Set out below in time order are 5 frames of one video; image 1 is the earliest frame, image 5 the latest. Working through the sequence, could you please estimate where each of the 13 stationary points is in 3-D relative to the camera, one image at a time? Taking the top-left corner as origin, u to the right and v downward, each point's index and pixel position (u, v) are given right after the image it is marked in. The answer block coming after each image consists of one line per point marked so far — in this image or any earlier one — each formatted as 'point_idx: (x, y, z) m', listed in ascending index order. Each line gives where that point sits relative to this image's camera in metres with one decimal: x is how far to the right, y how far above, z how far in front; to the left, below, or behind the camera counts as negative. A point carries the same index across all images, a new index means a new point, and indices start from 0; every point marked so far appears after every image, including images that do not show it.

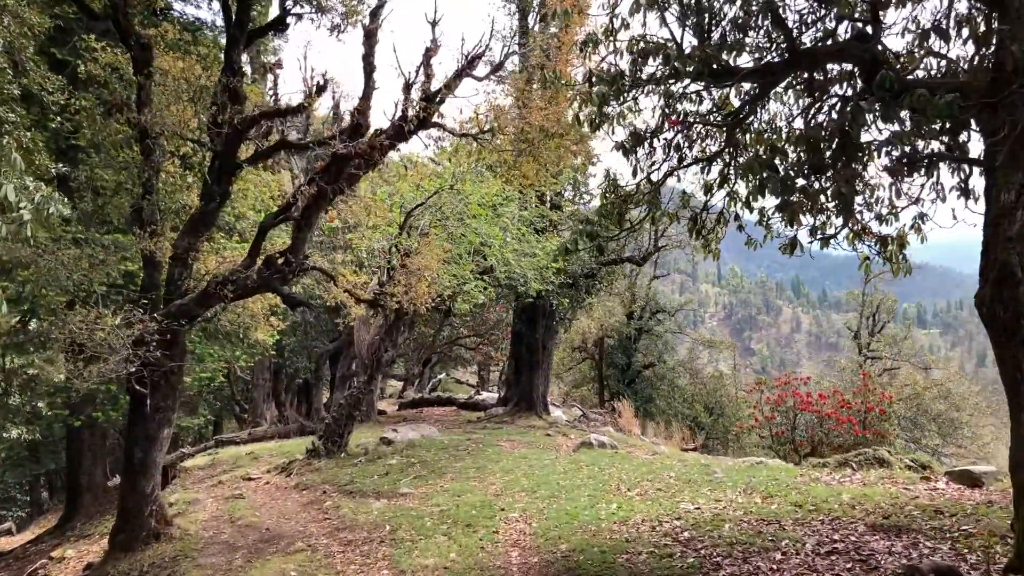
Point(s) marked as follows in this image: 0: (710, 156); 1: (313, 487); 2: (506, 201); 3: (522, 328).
0: (+1.4, +1.0, +6.6) m
1: (-2.4, -2.4, +11.0) m
2: (-0.1, +1.2, +12.7) m
3: (+0.2, -0.8, +18.0) m
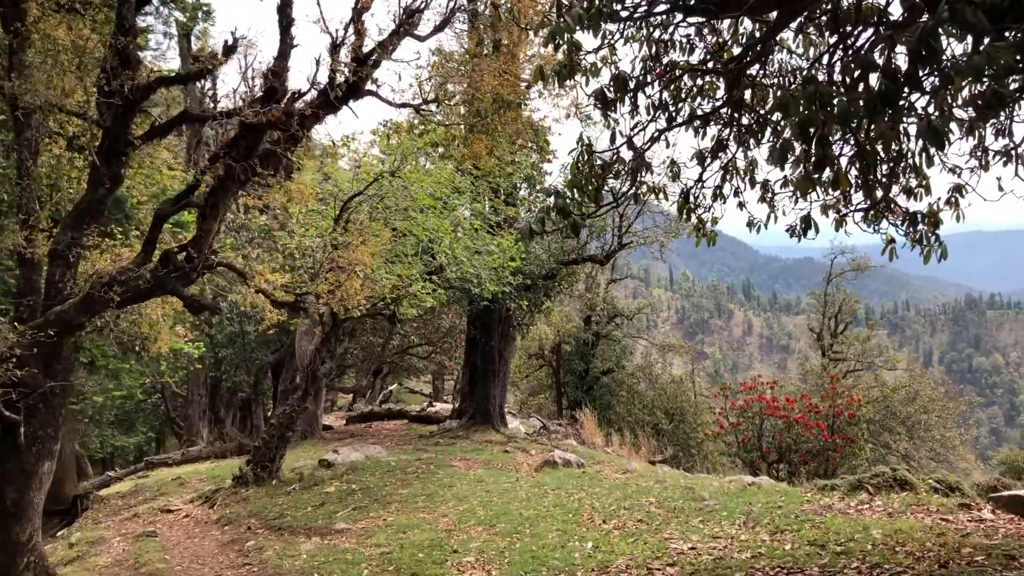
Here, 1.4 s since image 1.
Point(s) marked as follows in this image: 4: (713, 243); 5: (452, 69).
0: (+1.1, +1.0, +5.3) m
1: (-2.9, -2.4, +9.5) m
2: (-0.7, +1.2, +11.4) m
3: (-0.7, -0.9, +16.7) m
4: (+1.2, +0.3, +5.6) m
5: (-0.5, +1.8, +7.7) m
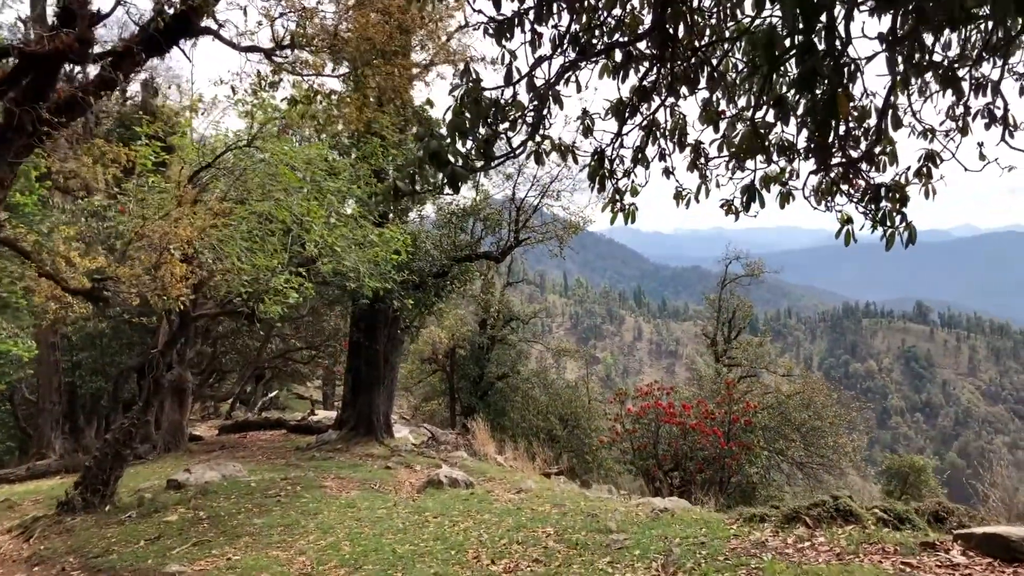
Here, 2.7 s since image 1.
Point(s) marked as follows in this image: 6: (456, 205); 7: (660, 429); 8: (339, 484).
0: (+0.5, +1.1, +4.1) m
1: (-4.0, -2.3, +7.8) m
2: (-2.0, +1.2, +10.0) m
3: (-2.6, -0.8, +15.2) m
4: (+0.6, +0.3, +4.4) m
5: (-1.4, +1.9, +6.3) m
6: (-0.9, +1.3, +14.0) m
7: (+2.8, -2.7, +17.8) m
8: (-2.0, -2.2, +10.4) m
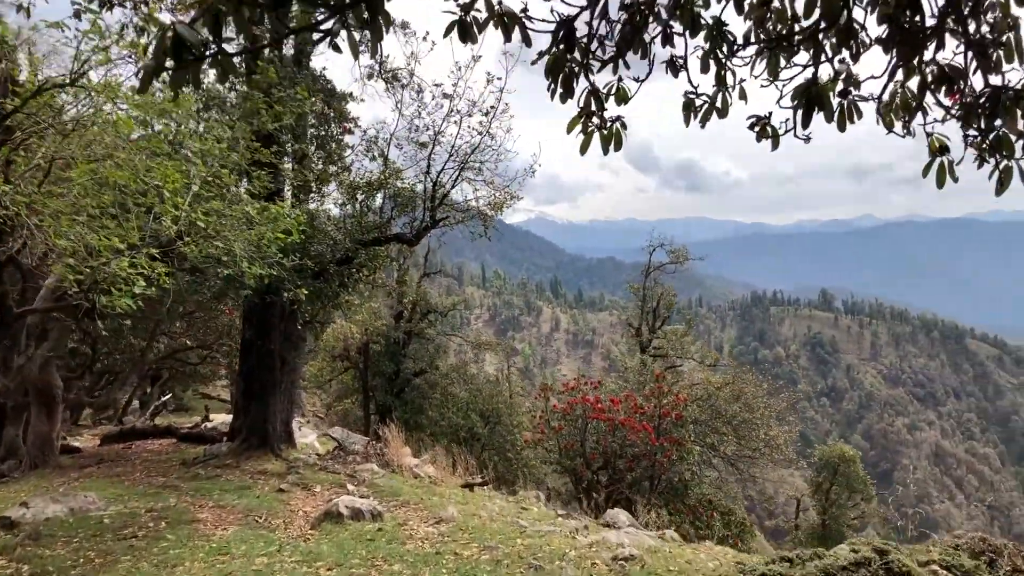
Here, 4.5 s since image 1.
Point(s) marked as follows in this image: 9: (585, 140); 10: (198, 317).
0: (+0.3, +1.2, +2.4) m
1: (-4.5, -2.3, +5.8) m
2: (-2.7, +1.4, +8.0) m
3: (-3.8, -0.7, +13.2) m
4: (+0.3, +0.4, +2.7) m
5: (-1.8, +2.0, +4.4) m
6: (-2.0, +1.5, +12.2) m
7: (+1.4, -2.5, +16.3) m
8: (-2.7, -2.1, +8.4) m
9: (+0.2, +0.5, +2.7) m
10: (-6.0, -0.6, +17.5) m
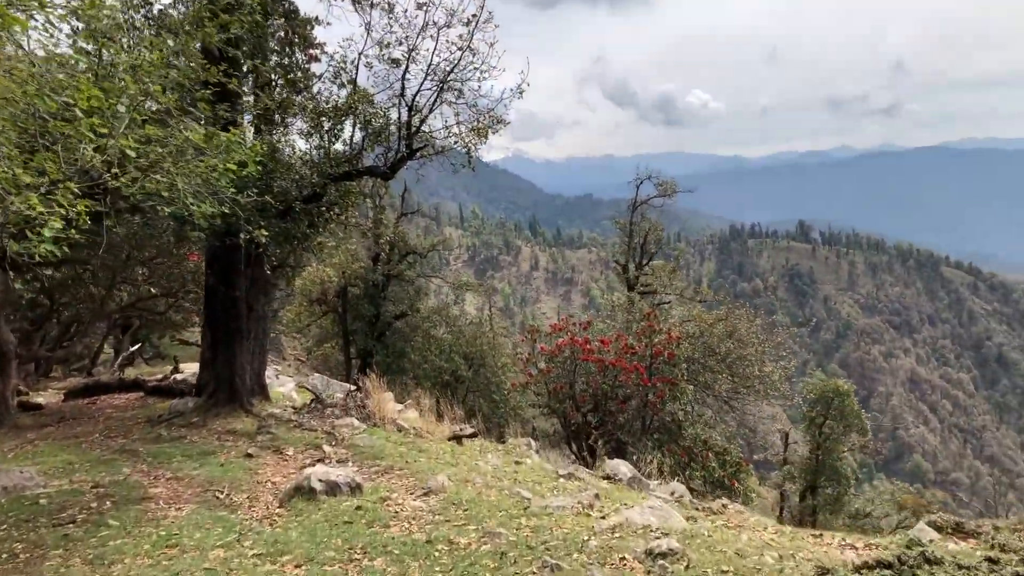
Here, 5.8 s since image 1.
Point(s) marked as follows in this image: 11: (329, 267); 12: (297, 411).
0: (+0.3, +1.3, +1.2) m
1: (-4.5, -2.0, +4.7) m
2: (-2.8, +1.8, +6.7) m
3: (-4.0, +0.1, +12.0) m
4: (+0.4, +0.6, +1.6) m
5: (-1.8, +2.2, +3.1) m
6: (-2.2, +2.2, +10.9) m
7: (+1.2, -1.4, +15.3) m
8: (-2.8, -1.6, +7.4) m
9: (+0.3, +0.6, +1.6) m
10: (-6.3, +0.4, +16.2) m
11: (-4.1, +0.4, +20.1) m
12: (-2.9, -1.7, +12.6) m
